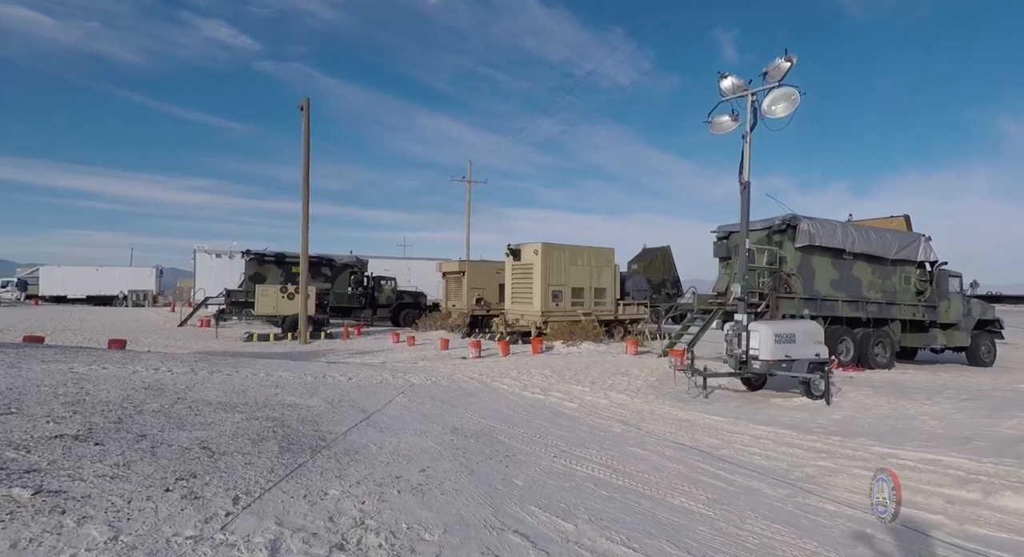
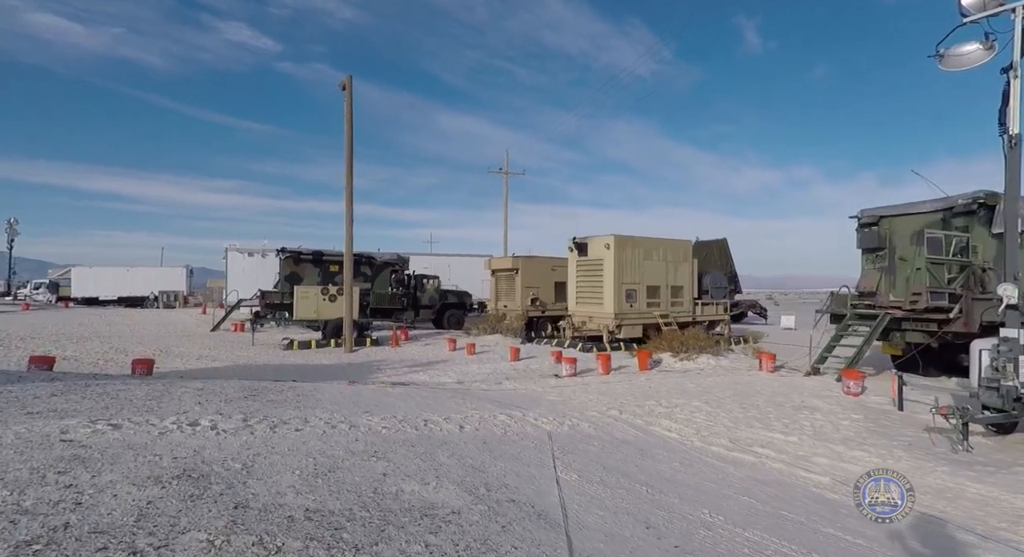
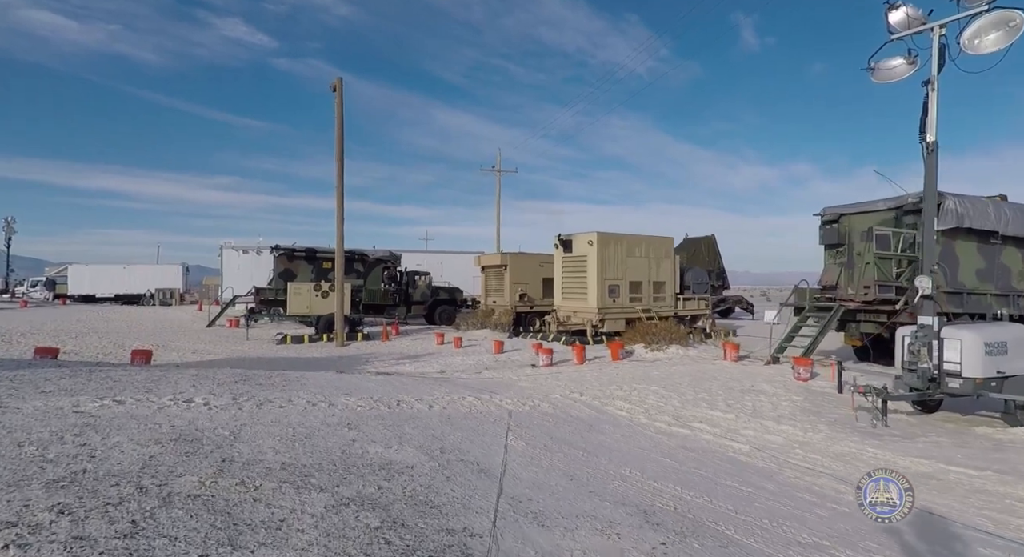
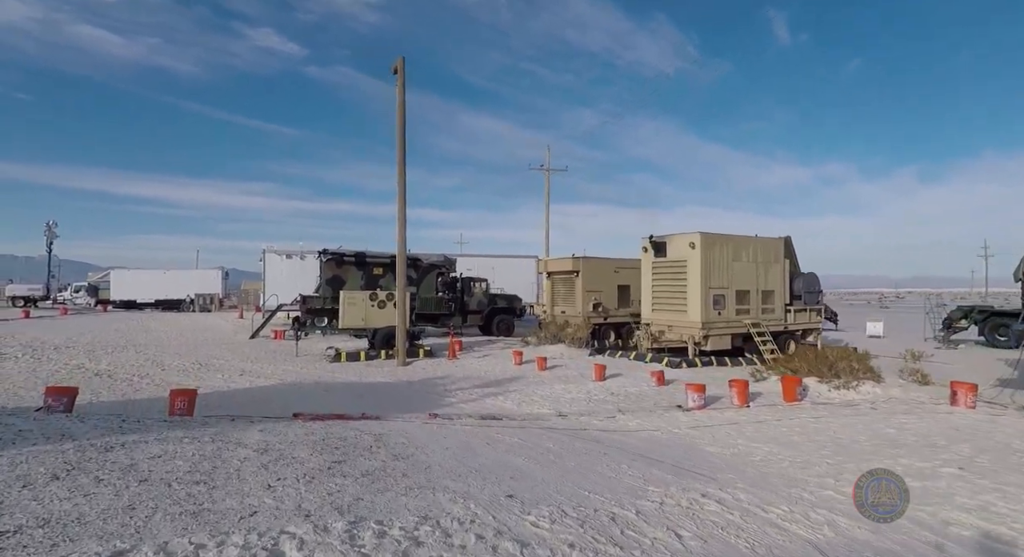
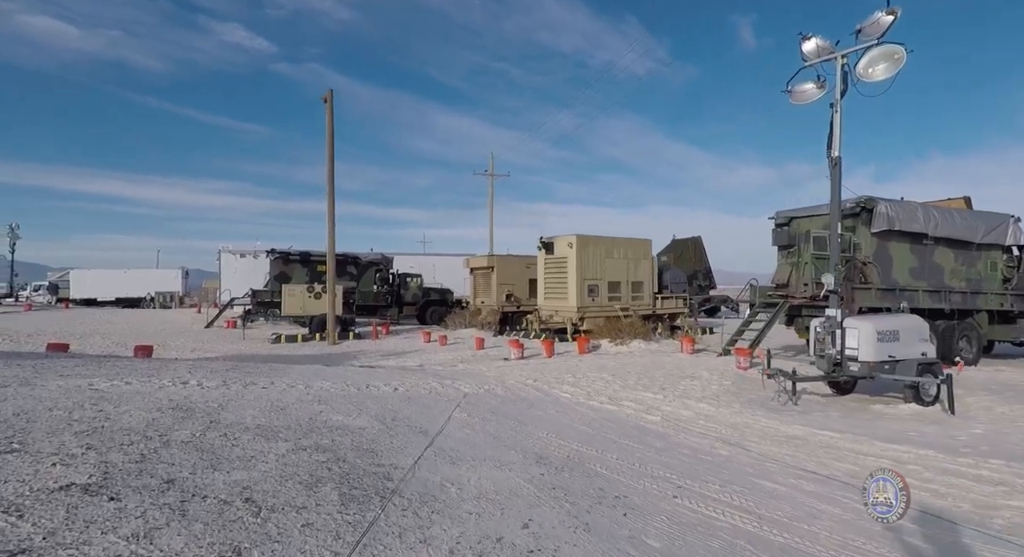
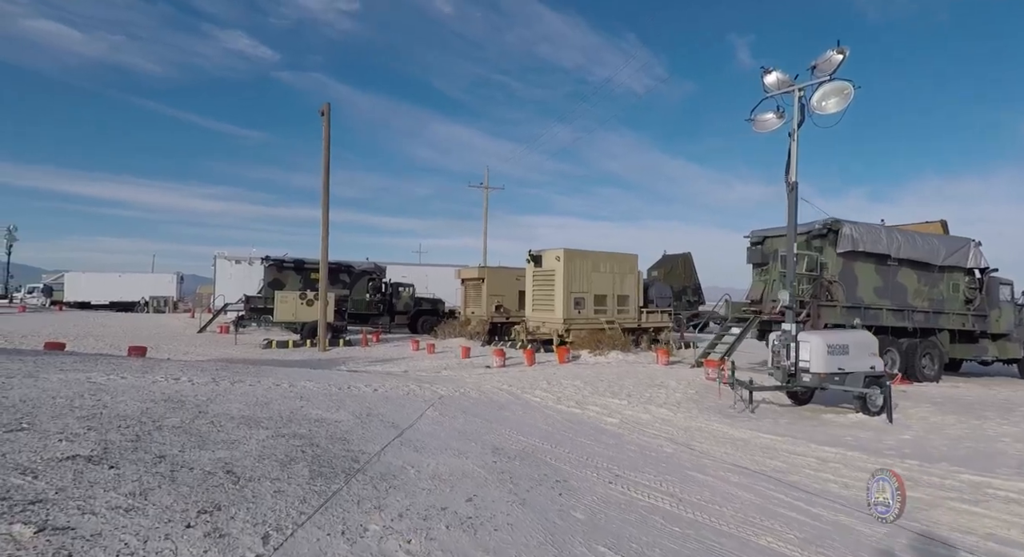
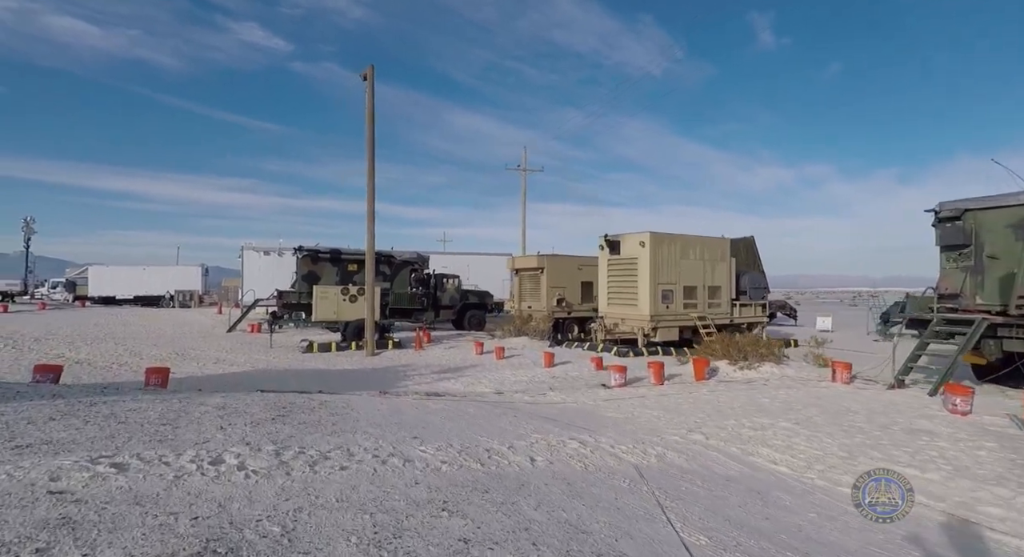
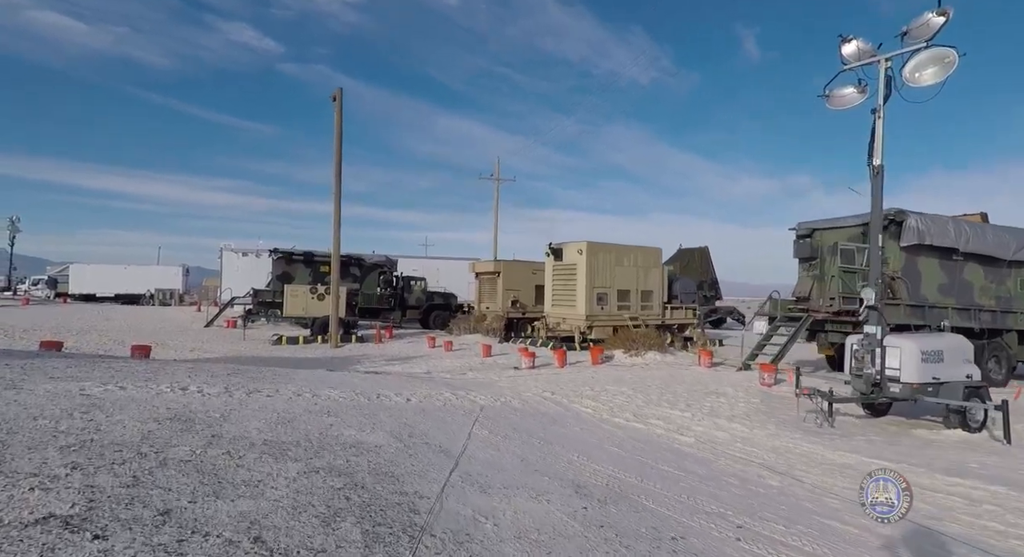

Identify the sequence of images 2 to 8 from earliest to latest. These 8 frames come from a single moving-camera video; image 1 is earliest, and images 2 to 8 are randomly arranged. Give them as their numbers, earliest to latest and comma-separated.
6, 5, 8, 3, 2, 7, 4
